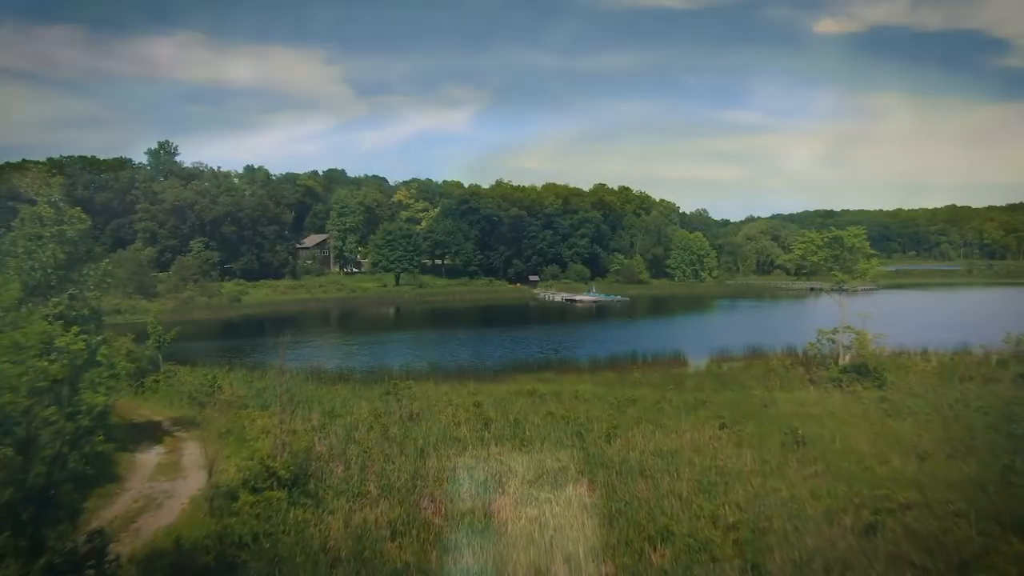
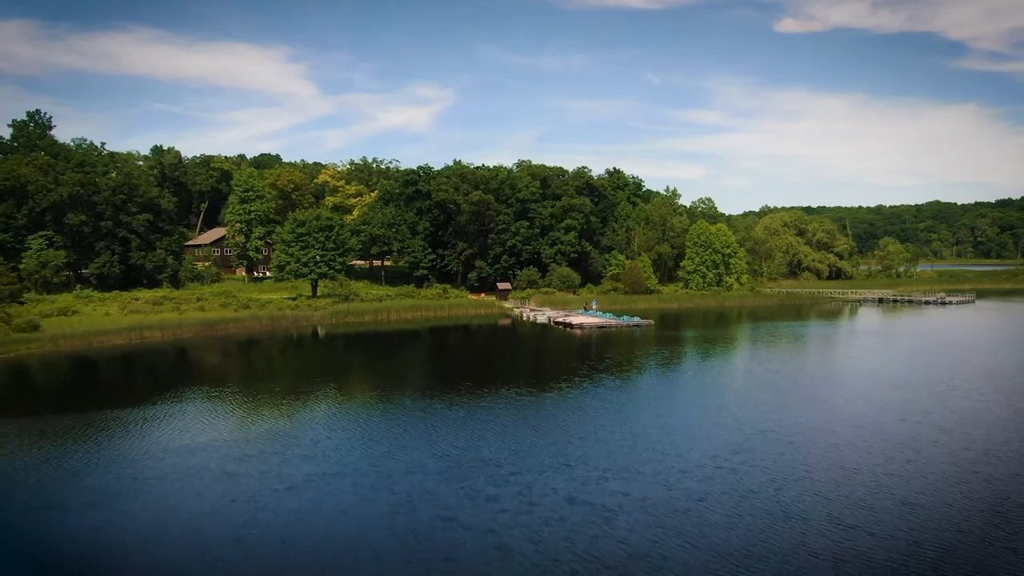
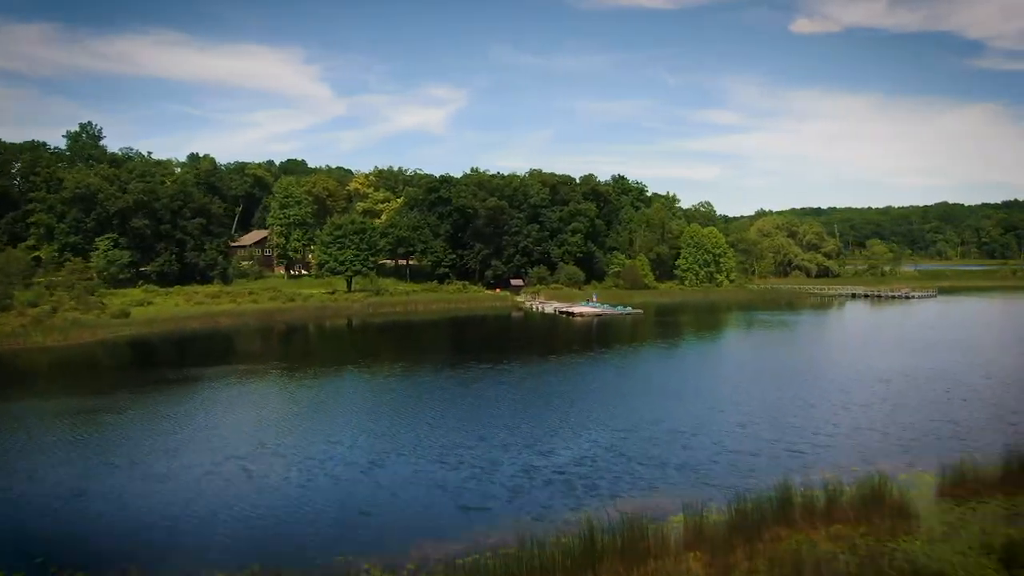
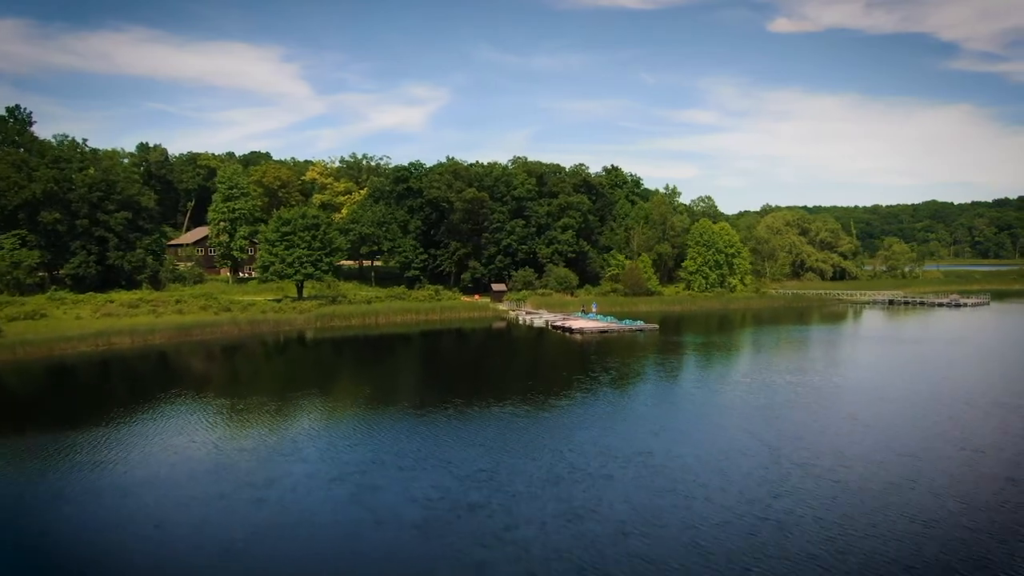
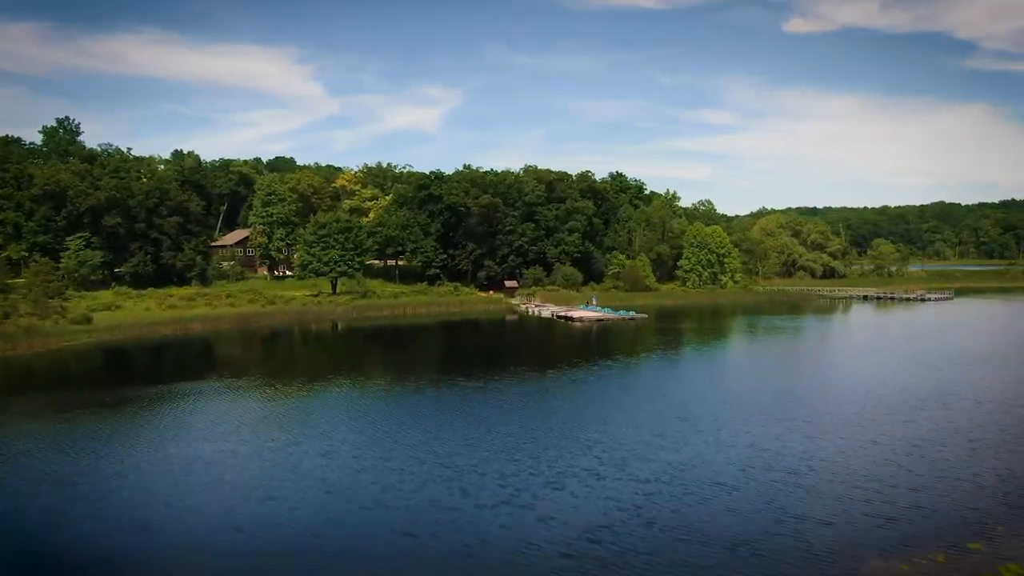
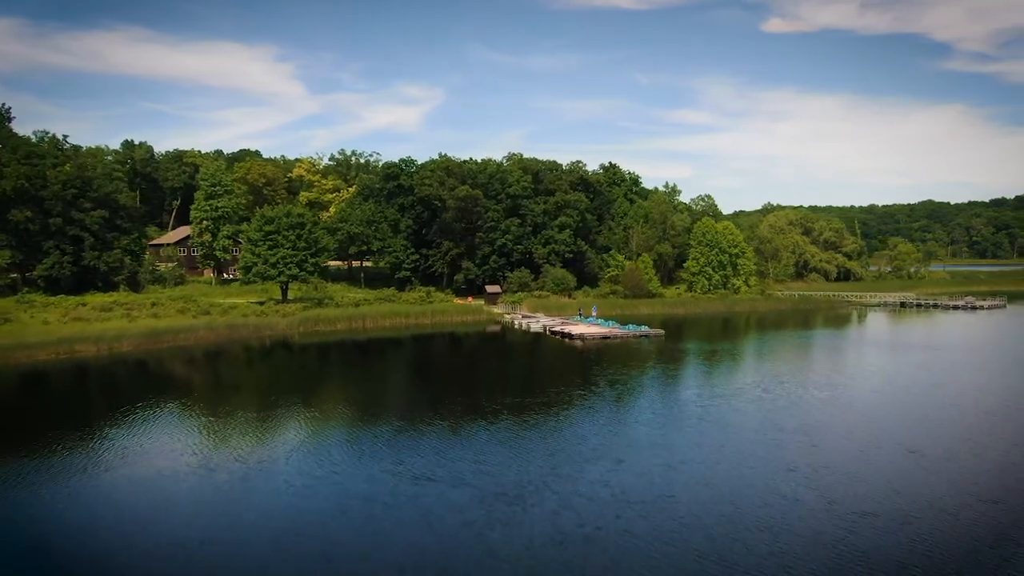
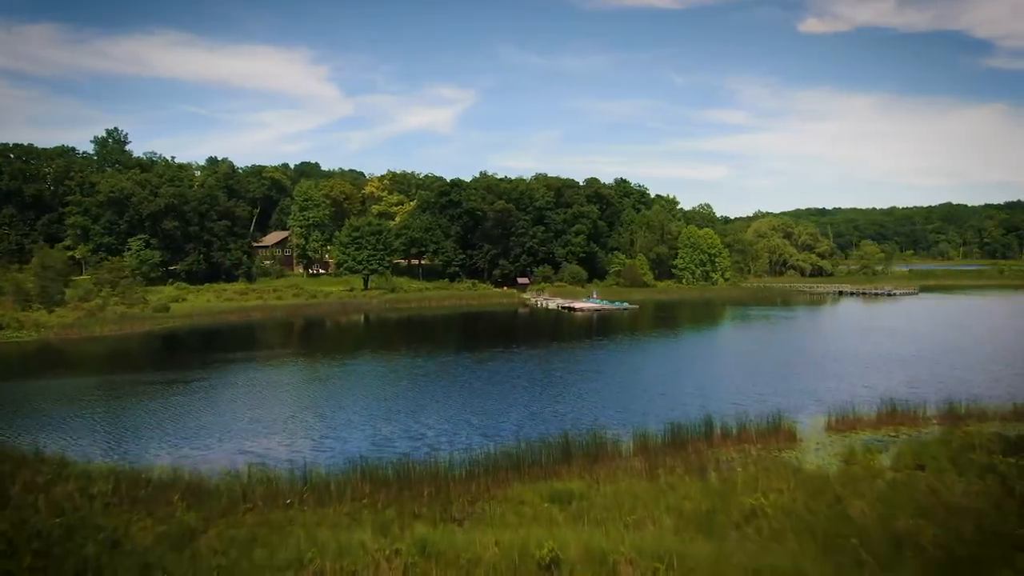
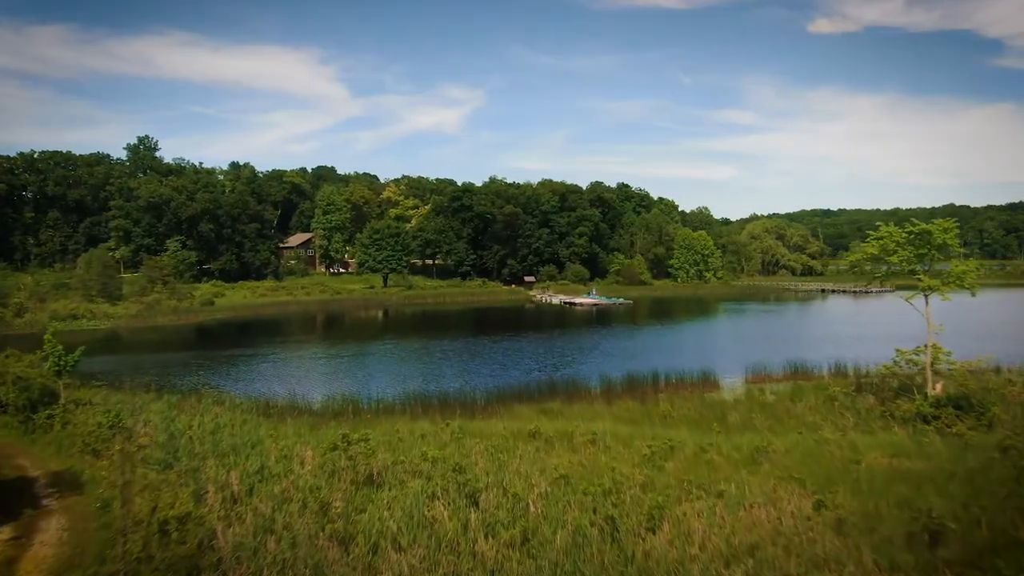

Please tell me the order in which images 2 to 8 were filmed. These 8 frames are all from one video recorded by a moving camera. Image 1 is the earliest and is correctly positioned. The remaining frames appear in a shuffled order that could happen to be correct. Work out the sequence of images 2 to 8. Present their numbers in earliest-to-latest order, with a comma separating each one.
8, 7, 3, 5, 2, 4, 6
